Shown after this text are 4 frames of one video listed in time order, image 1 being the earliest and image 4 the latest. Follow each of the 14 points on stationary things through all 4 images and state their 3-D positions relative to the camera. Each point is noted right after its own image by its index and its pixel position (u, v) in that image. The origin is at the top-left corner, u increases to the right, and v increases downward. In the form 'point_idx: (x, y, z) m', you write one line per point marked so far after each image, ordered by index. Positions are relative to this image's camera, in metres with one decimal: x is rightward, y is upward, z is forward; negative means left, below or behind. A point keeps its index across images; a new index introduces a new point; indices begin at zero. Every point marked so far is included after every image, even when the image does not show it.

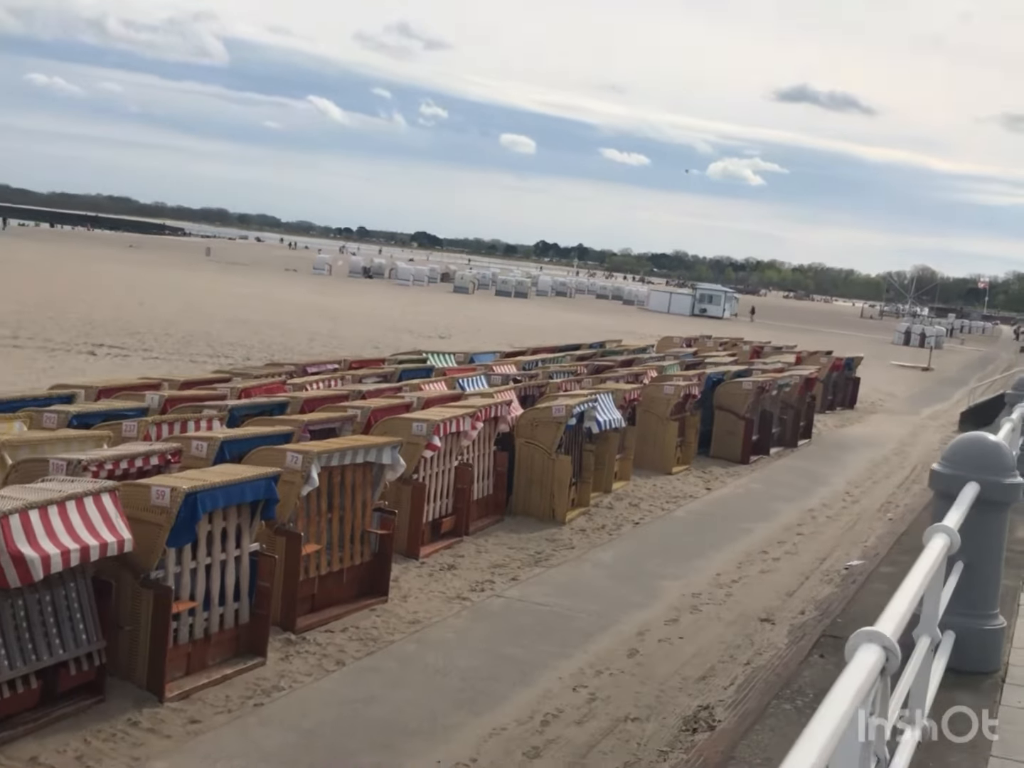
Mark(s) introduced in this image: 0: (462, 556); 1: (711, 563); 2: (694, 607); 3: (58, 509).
0: (-0.4, -1.3, +9.4) m
1: (+1.6, -1.4, +9.9) m
2: (+1.2, -1.5, +8.5) m
3: (-2.0, -0.5, +5.4) m
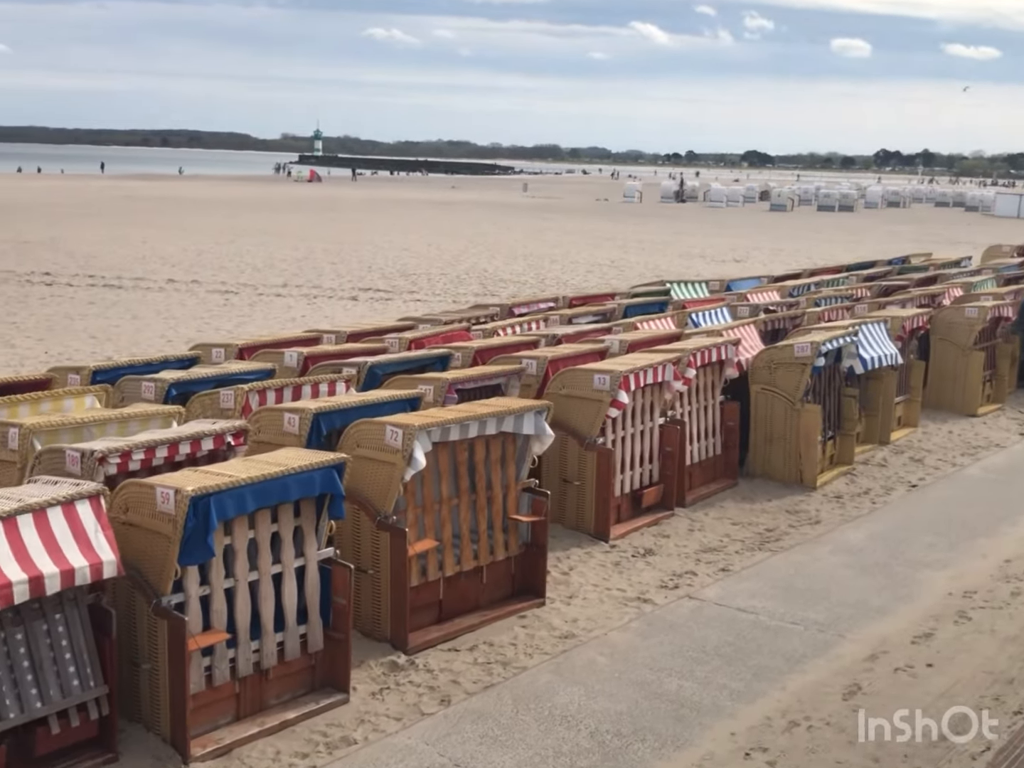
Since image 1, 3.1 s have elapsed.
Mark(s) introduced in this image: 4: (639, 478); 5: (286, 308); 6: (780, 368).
0: (+0.9, -1.0, +7.6) m
1: (+3.0, -1.0, +7.5) m
2: (+2.3, -1.2, +6.3) m
3: (-1.7, -0.5, +4.1) m
4: (+0.8, -0.6, +7.9) m
5: (-3.3, +1.1, +17.8) m
6: (+1.9, +0.1, +8.9) m
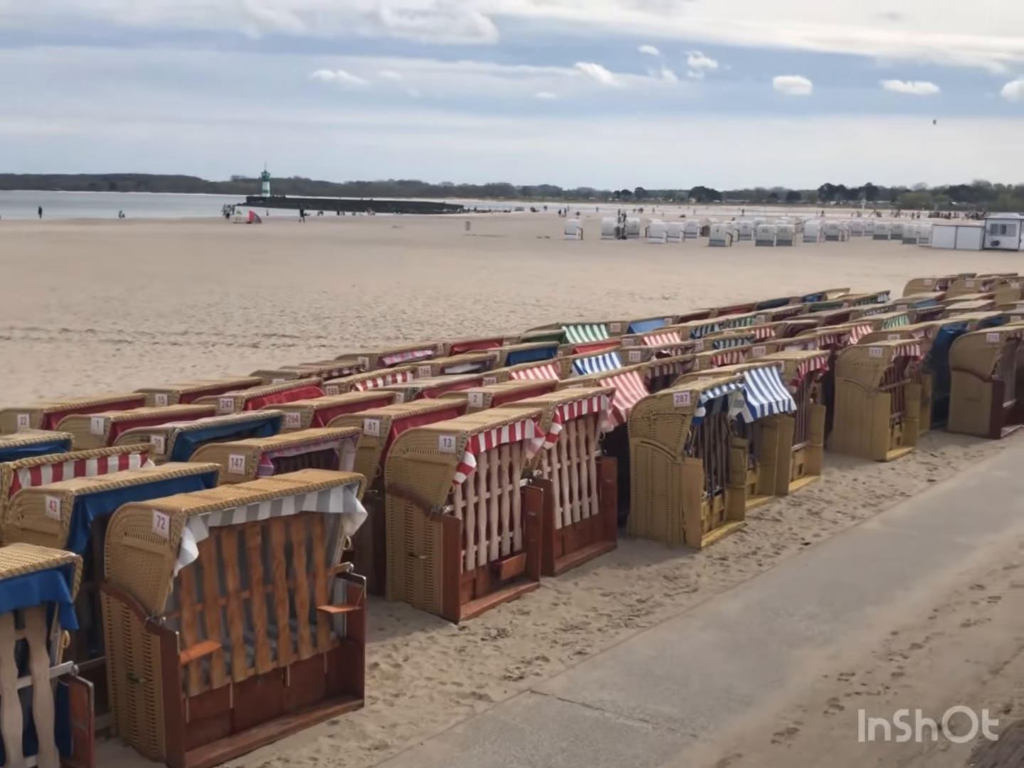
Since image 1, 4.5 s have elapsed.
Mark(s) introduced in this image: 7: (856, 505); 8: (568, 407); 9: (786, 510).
0: (+0.1, -1.3, +6.9) m
1: (+2.1, -1.3, +6.8) m
2: (+1.5, -1.4, +5.6) m
3: (-2.5, -0.8, +3.3) m
4: (-0.1, -0.9, +7.1) m
5: (-4.6, +0.4, +16.9) m
6: (+1.0, -0.2, +8.2) m
7: (+2.7, -0.9, +9.5) m
8: (+0.3, -0.1, +7.6) m
9: (+2.0, -0.9, +9.2) m
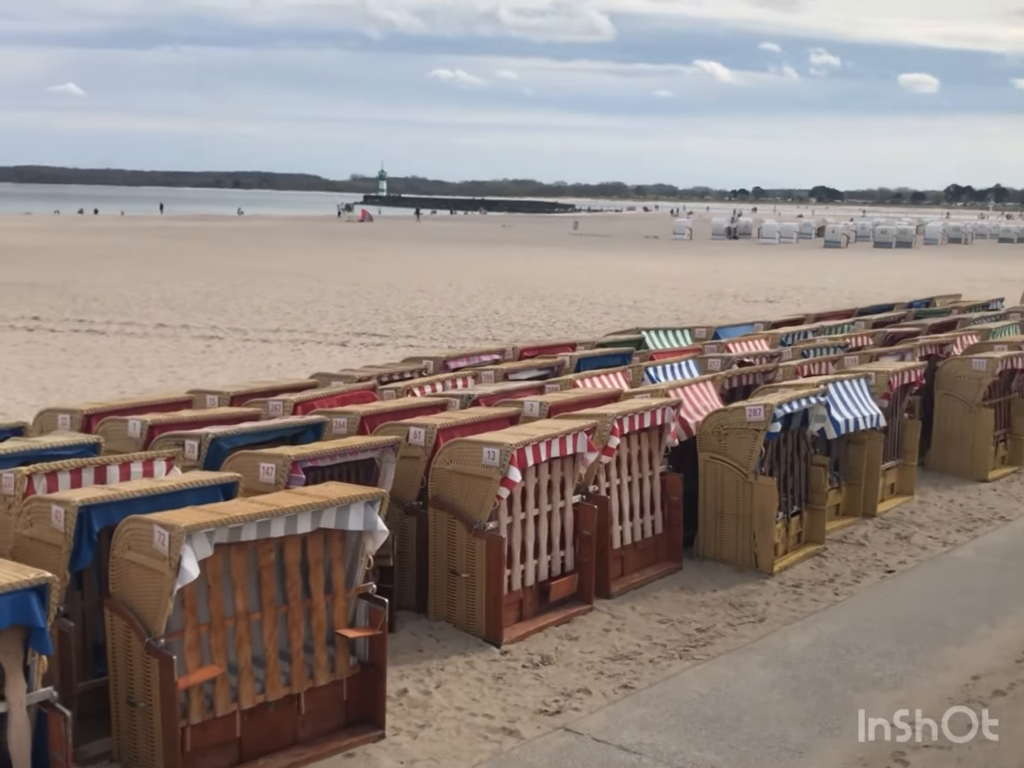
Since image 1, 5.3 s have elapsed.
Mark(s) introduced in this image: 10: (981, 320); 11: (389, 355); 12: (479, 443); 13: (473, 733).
0: (+0.3, -1.3, +6.4) m
1: (+2.3, -1.4, +6.2) m
2: (+1.6, -1.5, +5.0) m
3: (-2.5, -0.8, +3.1) m
4: (+0.2, -1.0, +6.7) m
5: (-3.4, +0.4, +16.9) m
6: (+1.4, -0.3, +7.7) m
7: (+3.1, -1.0, +8.8) m
8: (+0.7, -0.2, +7.2) m
9: (+2.5, -1.0, +8.6) m
10: (+5.3, +0.7, +13.9) m
11: (-1.7, +0.4, +17.2) m
12: (-0.2, -0.3, +6.3) m
13: (-0.2, -1.5, +5.3) m
